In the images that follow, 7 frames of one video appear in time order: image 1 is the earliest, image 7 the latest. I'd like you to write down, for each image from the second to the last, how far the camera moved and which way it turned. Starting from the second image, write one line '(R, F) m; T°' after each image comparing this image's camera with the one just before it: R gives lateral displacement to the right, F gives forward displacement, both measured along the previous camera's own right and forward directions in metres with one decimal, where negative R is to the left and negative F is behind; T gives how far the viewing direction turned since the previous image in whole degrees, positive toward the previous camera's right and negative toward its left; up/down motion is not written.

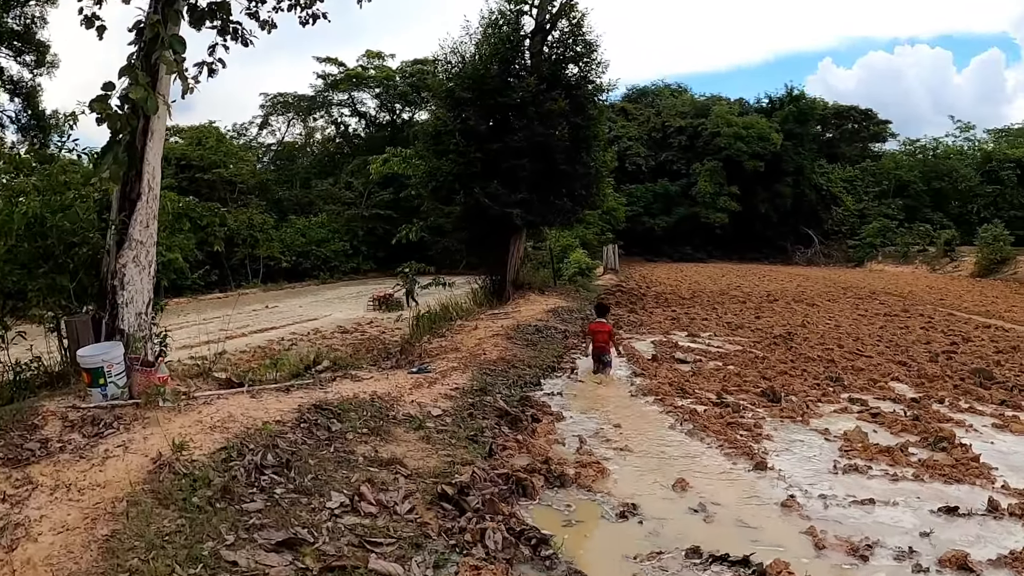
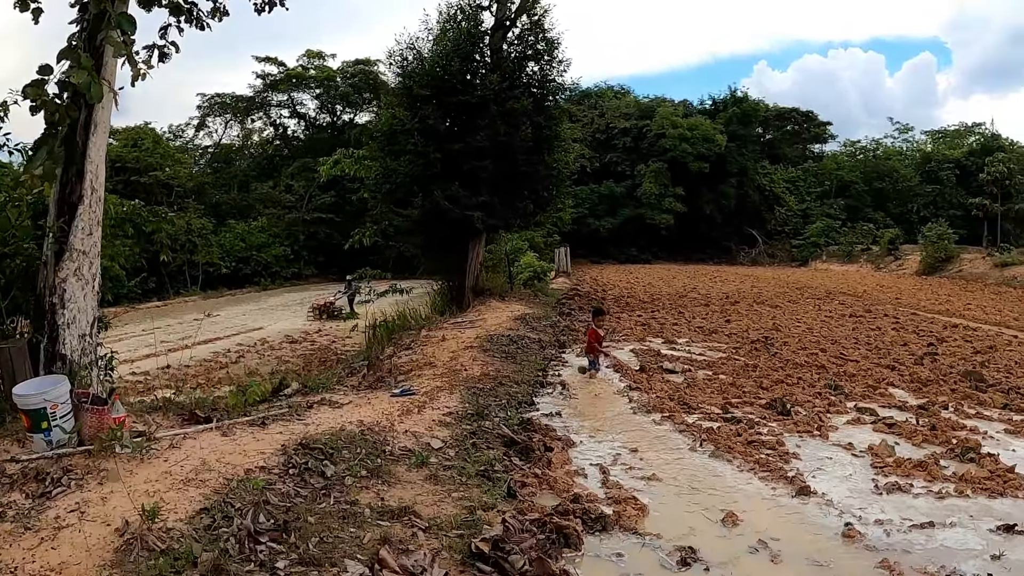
(-0.4, +0.6) m; +4°
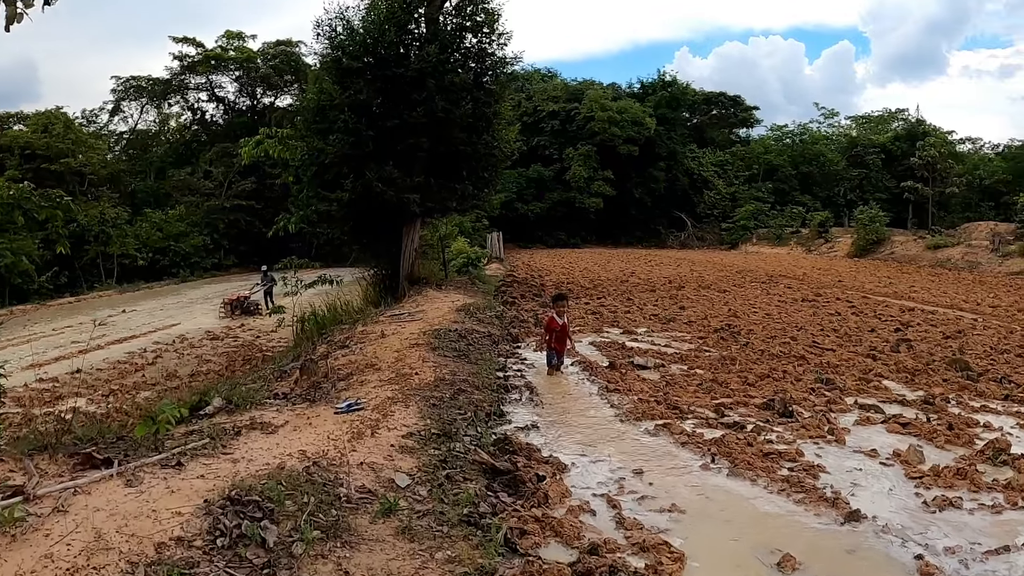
(-0.3, +0.9) m; +5°
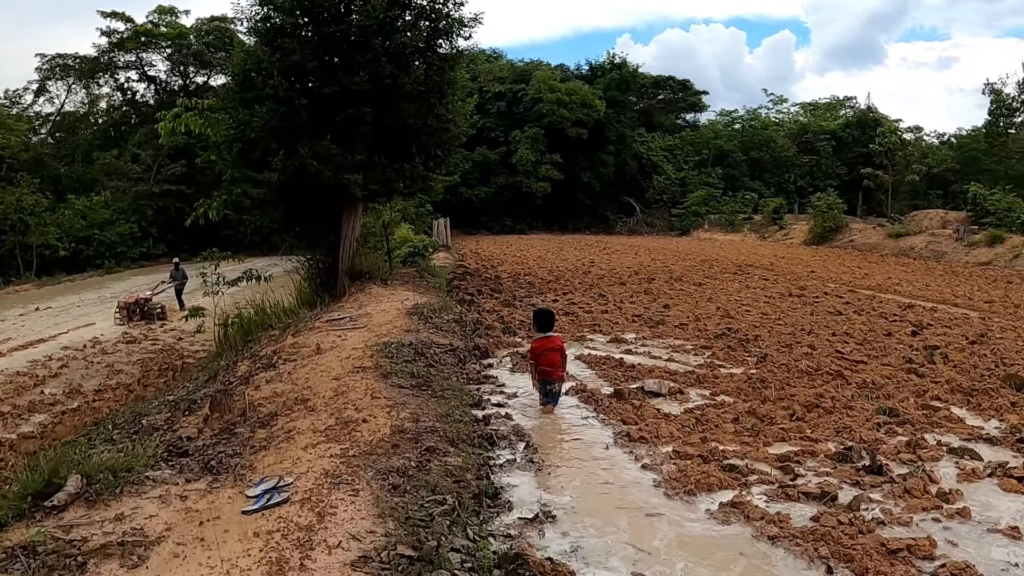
(-0.3, +1.6) m; +4°
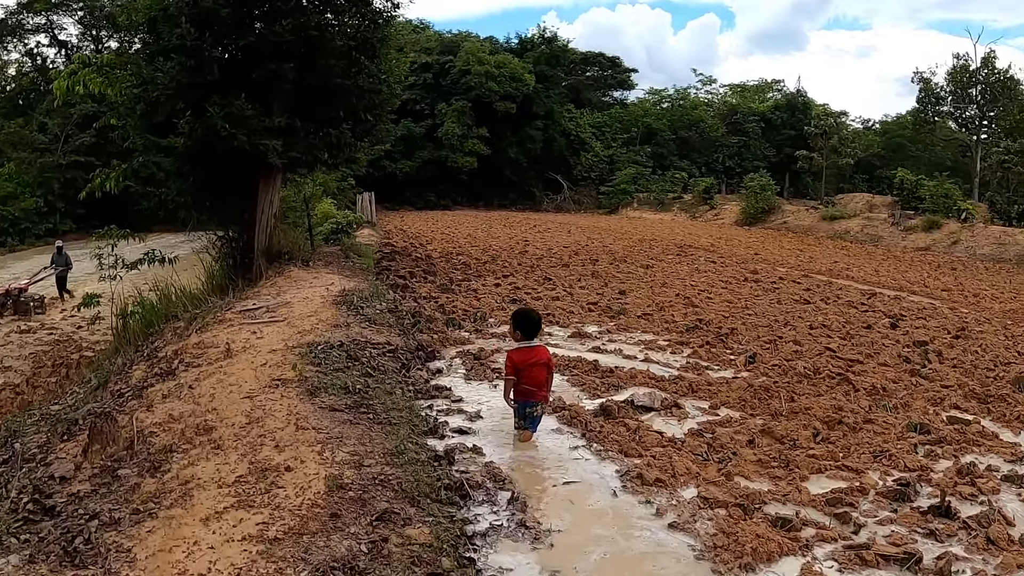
(-0.2, +1.1) m; +5°
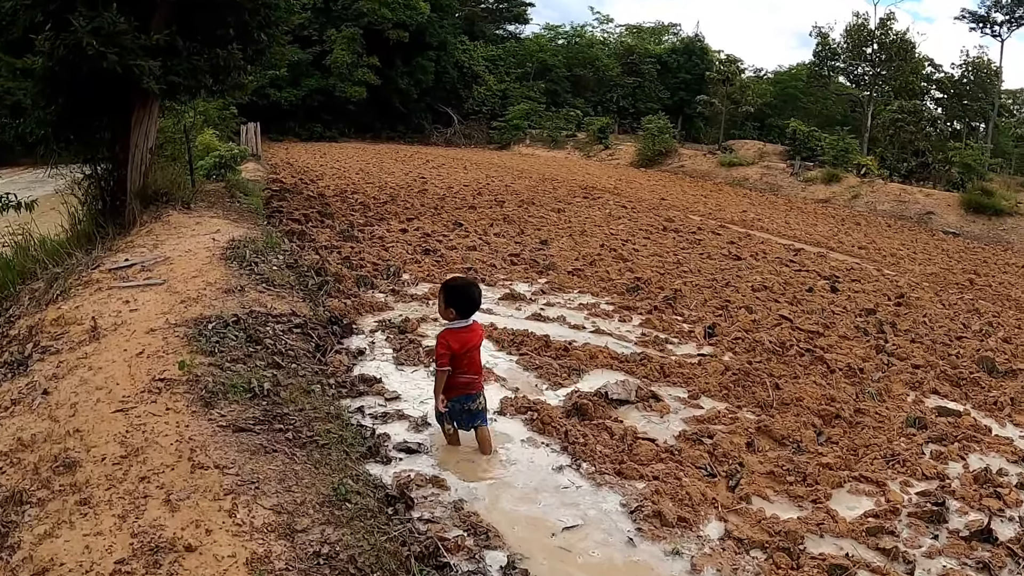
(-0.3, +0.9) m; +8°
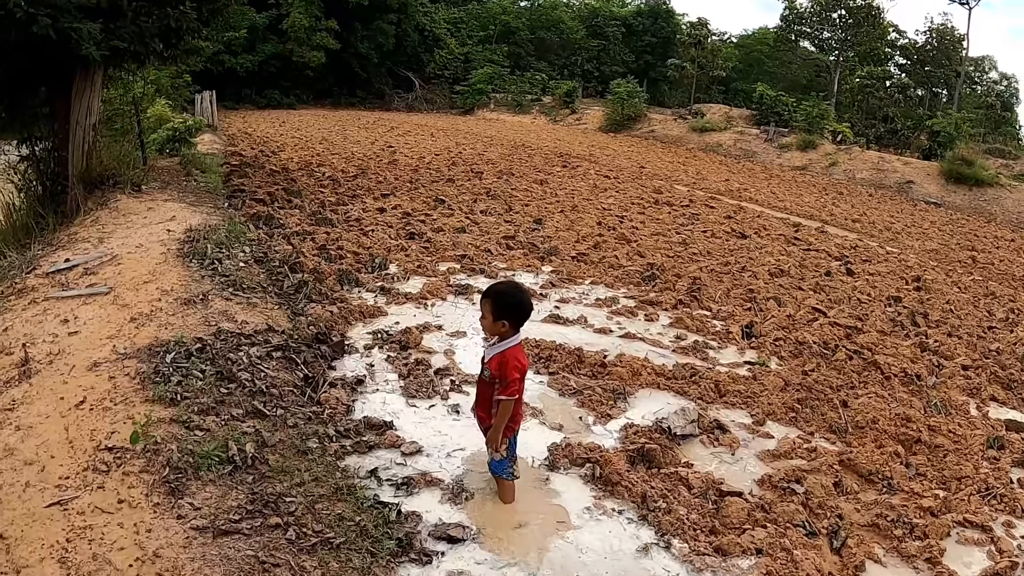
(-0.3, +0.7) m; +3°
